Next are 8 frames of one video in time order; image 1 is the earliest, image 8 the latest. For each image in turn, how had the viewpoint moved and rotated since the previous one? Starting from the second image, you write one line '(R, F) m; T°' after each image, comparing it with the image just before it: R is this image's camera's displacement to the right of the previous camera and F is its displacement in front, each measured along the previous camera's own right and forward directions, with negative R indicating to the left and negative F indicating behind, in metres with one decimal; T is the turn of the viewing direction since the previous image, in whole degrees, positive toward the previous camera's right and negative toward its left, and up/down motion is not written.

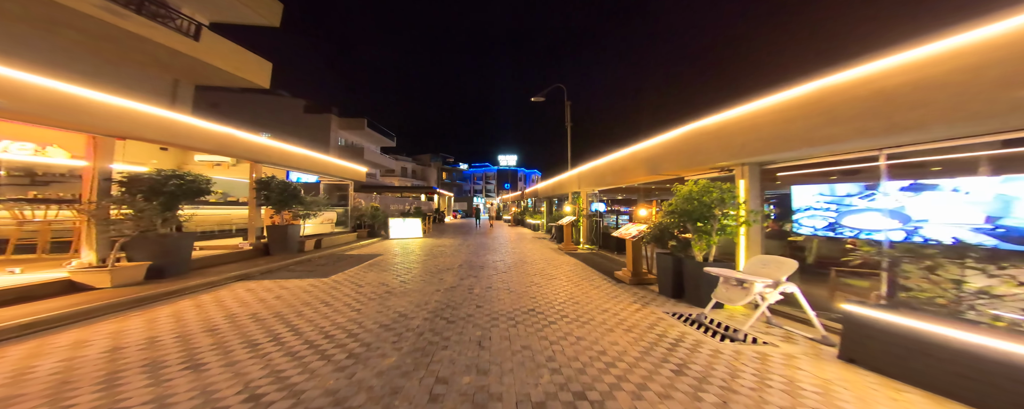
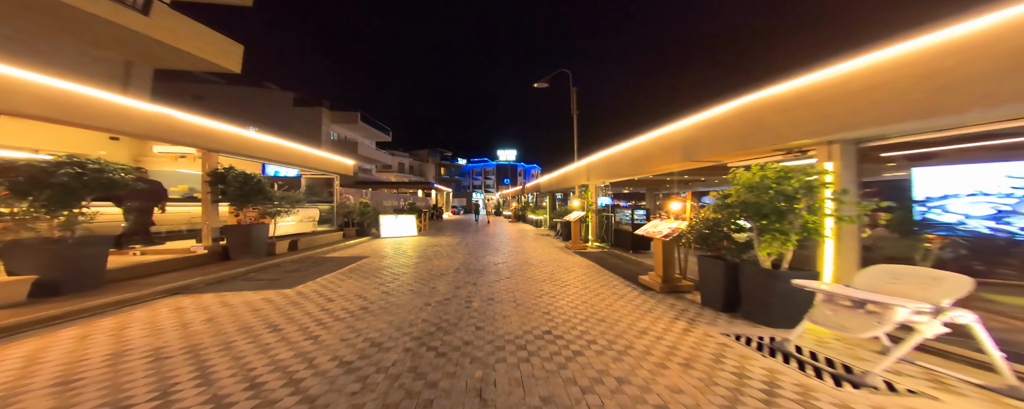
(-0.1, +1.1) m; 0°
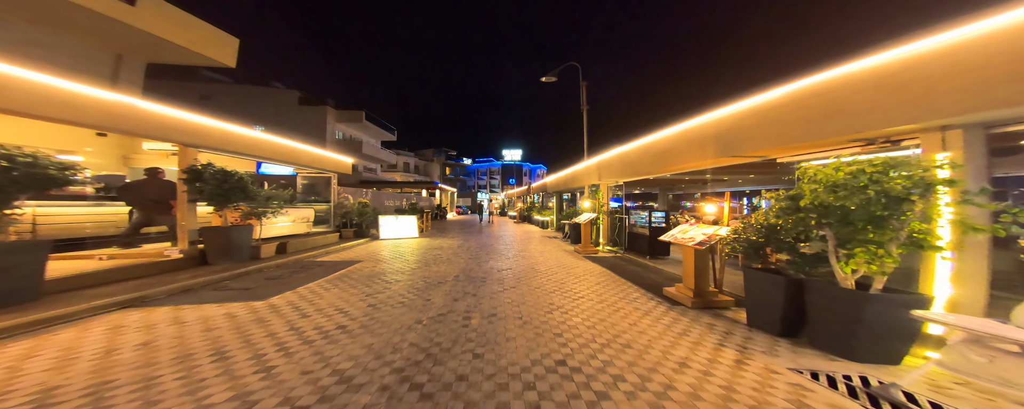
(0.0, +0.7) m; -1°
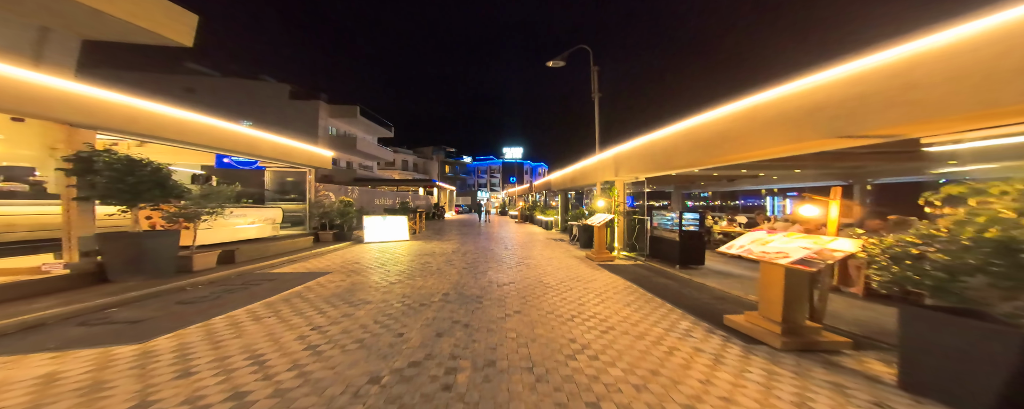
(-0.1, +1.3) m; 0°
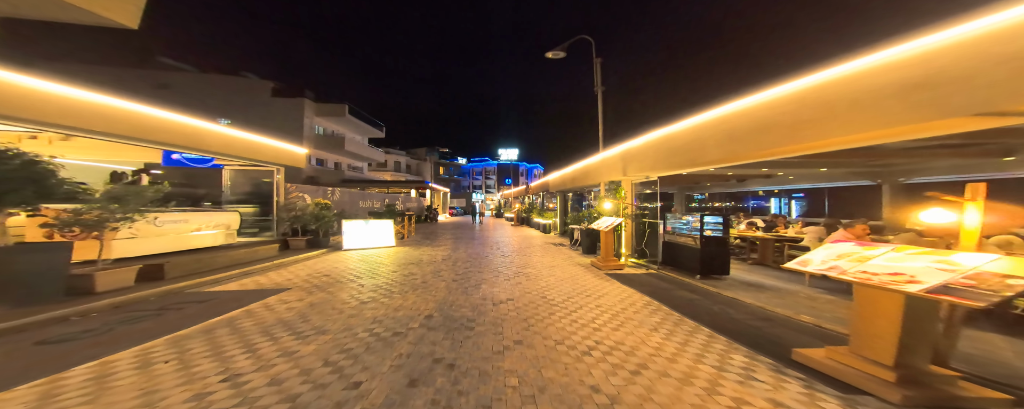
(-0.1, +0.9) m; +1°
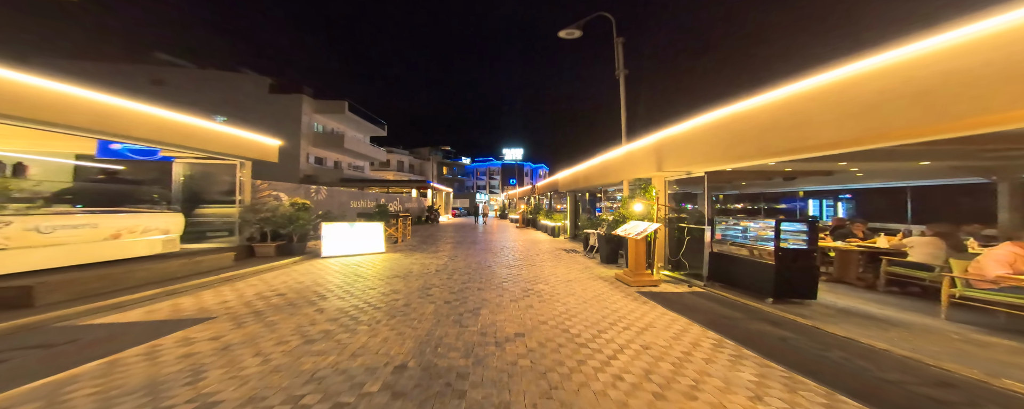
(-0.1, +1.4) m; -1°
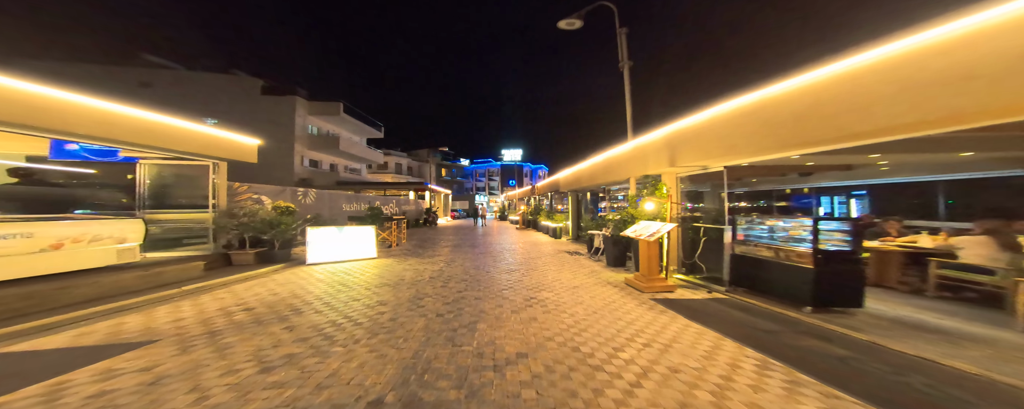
(0.0, +0.5) m; 0°
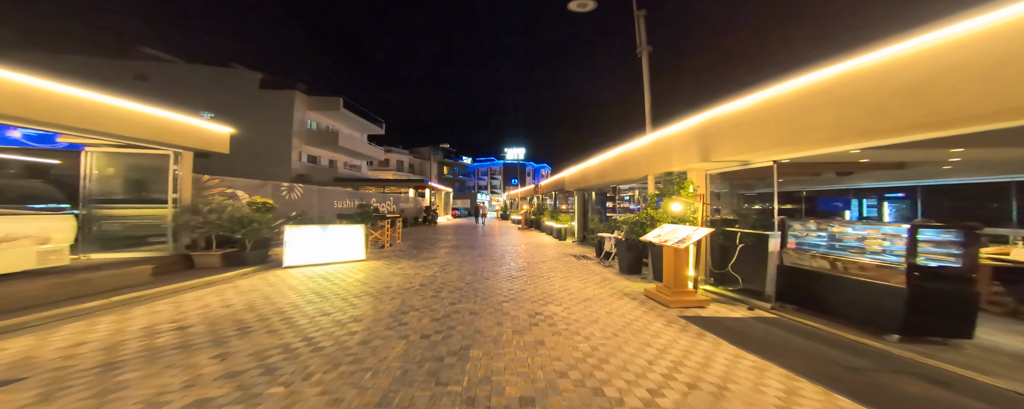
(0.0, +0.8) m; -1°
